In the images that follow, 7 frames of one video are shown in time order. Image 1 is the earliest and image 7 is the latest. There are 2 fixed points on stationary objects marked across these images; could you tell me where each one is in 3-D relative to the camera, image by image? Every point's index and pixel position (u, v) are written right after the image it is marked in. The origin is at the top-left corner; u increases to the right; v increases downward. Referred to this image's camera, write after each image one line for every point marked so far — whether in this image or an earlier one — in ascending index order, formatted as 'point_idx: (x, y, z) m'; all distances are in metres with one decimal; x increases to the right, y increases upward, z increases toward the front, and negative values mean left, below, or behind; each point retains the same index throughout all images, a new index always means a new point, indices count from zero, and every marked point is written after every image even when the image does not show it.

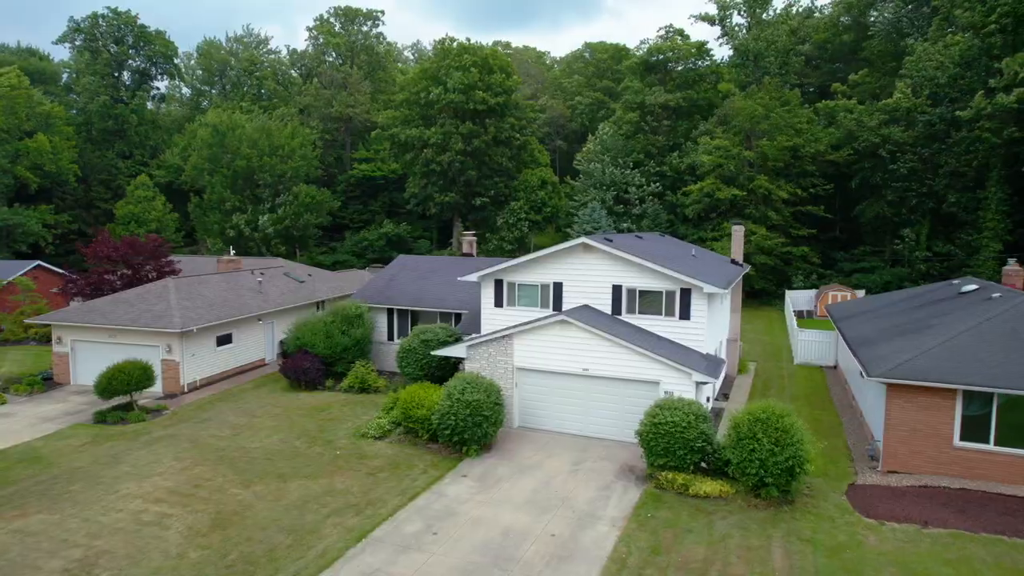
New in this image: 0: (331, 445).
0: (-4.6, -4.0, +16.4) m
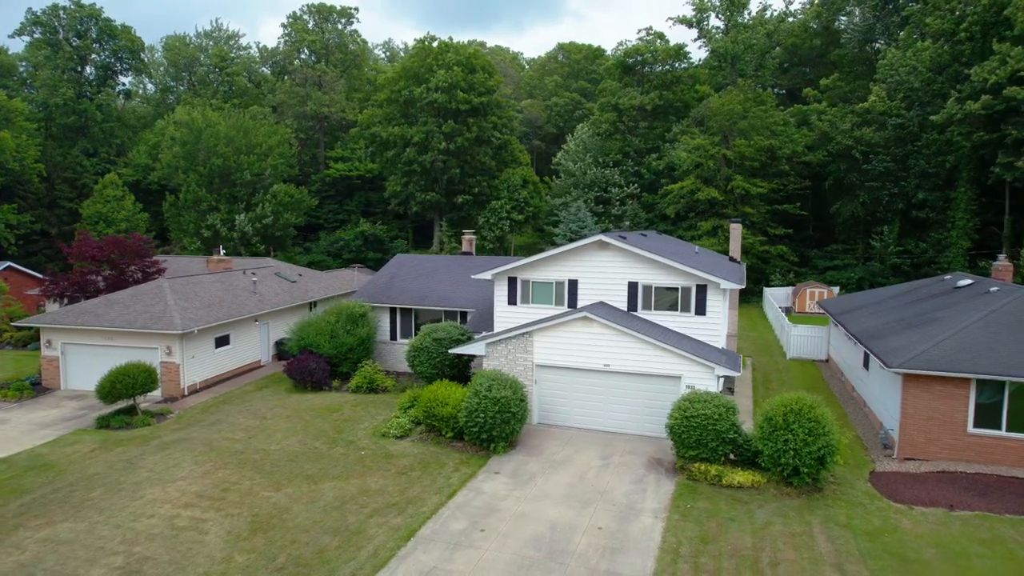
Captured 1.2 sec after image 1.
0: (-4.0, -4.0, +16.1) m
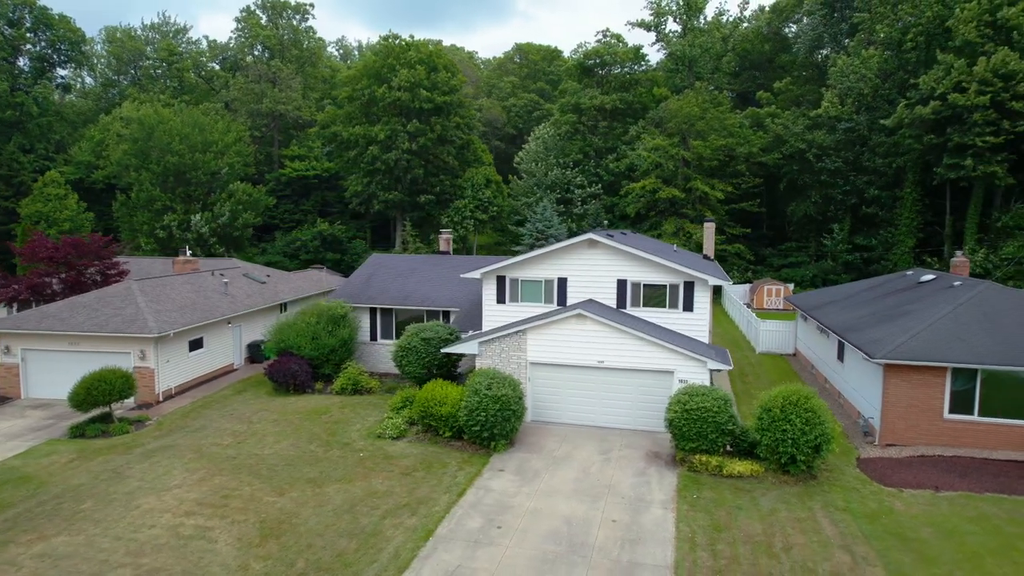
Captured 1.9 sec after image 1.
0: (-4.0, -3.9, +15.9) m
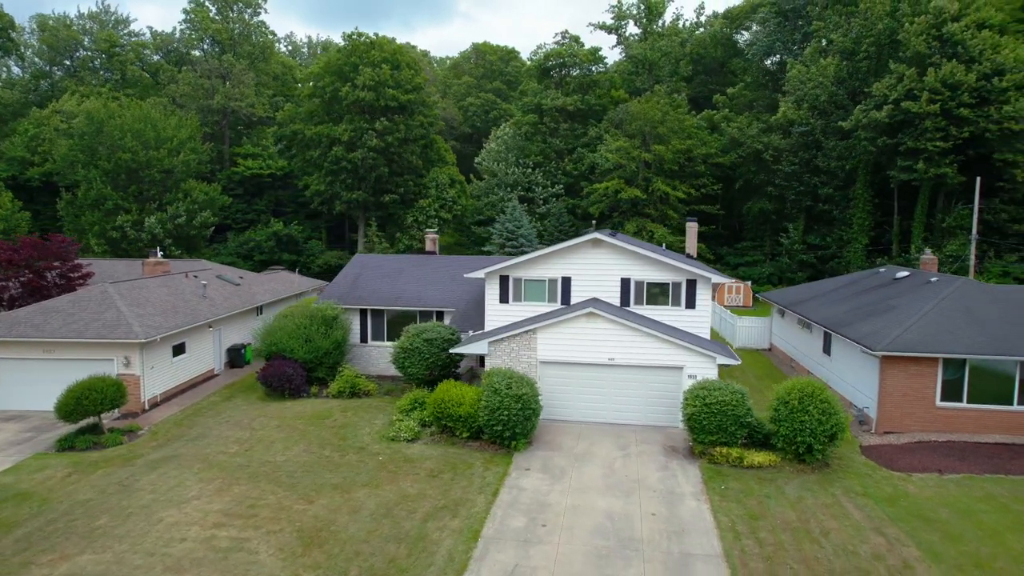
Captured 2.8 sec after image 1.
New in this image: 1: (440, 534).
0: (-3.5, -4.0, +15.6) m
1: (-1.3, -4.4, +11.4) m
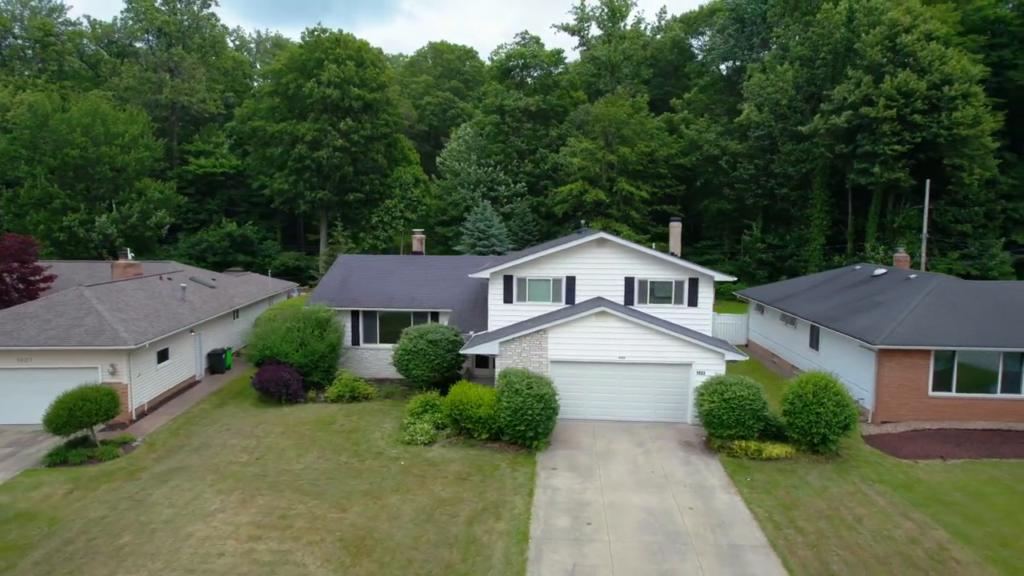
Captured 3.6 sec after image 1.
0: (-3.0, -4.0, +15.2) m
1: (-0.4, -4.4, +11.3) m
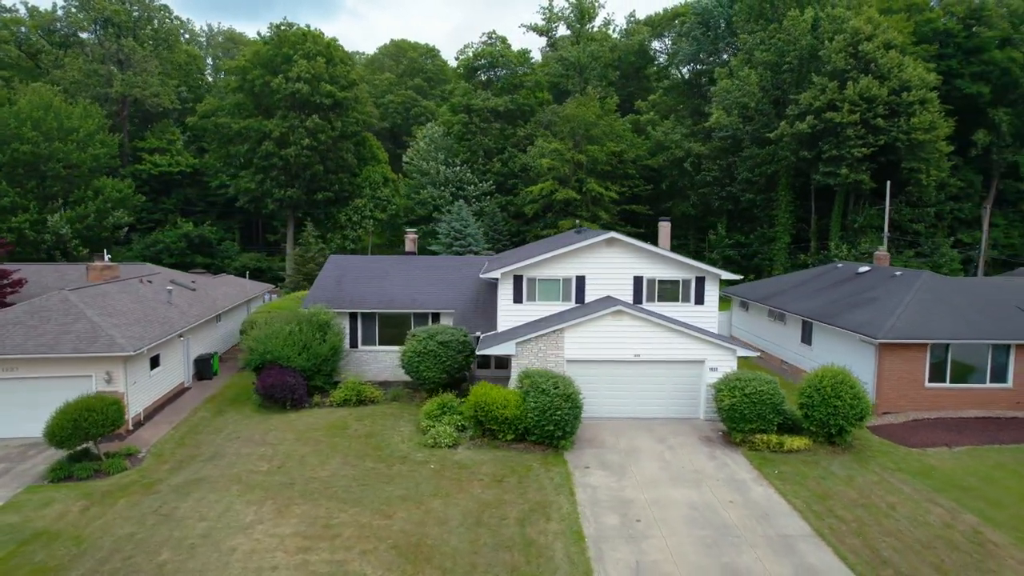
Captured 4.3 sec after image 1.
0: (-2.3, -4.0, +14.9) m
1: (+0.6, -4.4, +11.3) m
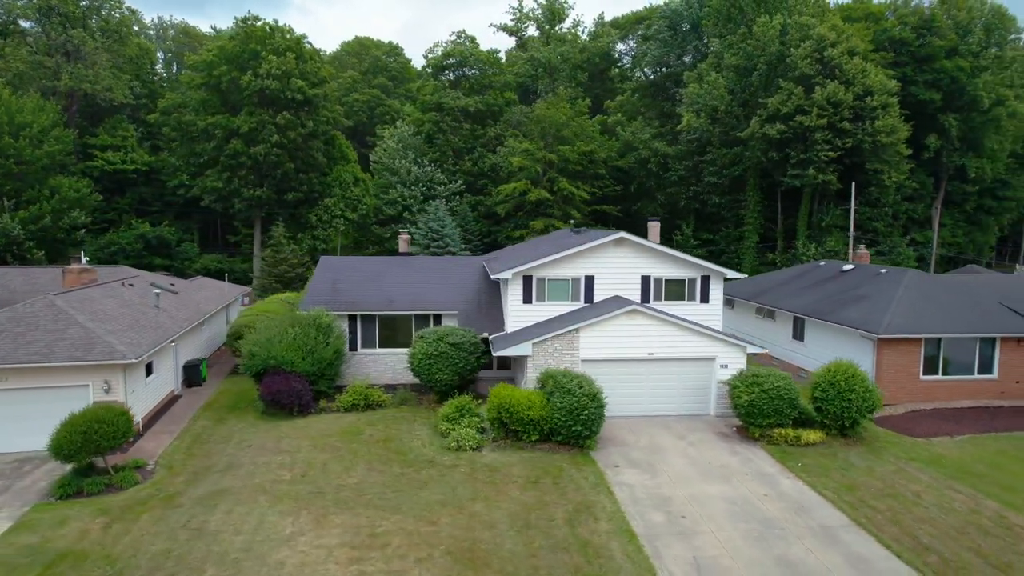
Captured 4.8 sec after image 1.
0: (-1.7, -4.0, +14.7) m
1: (+1.5, -4.4, +11.3) m
